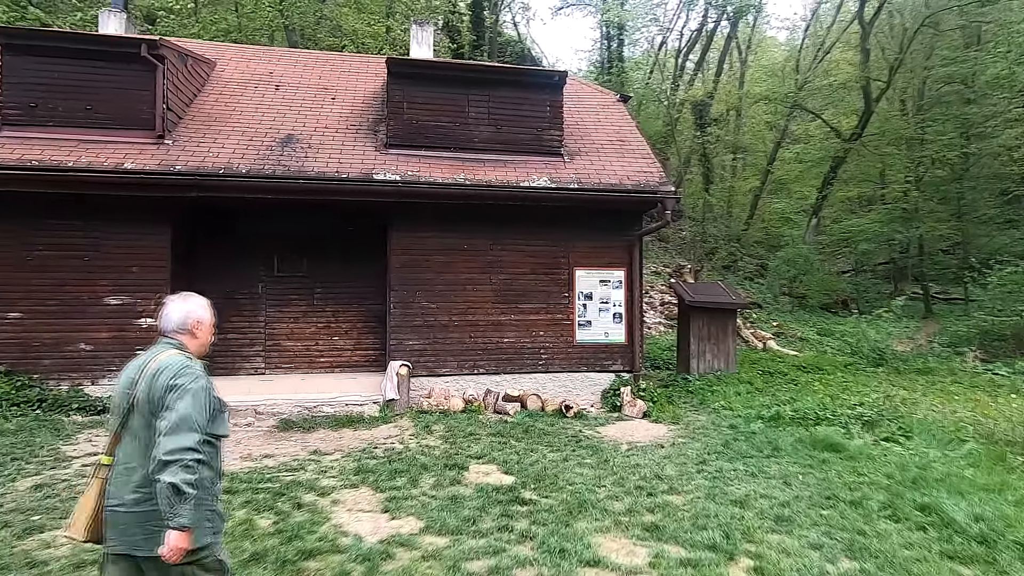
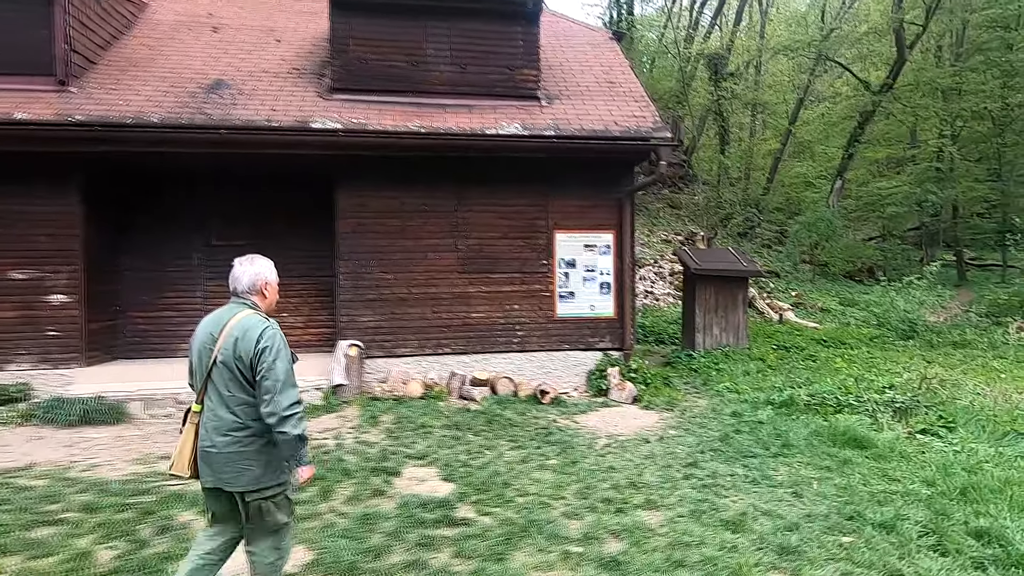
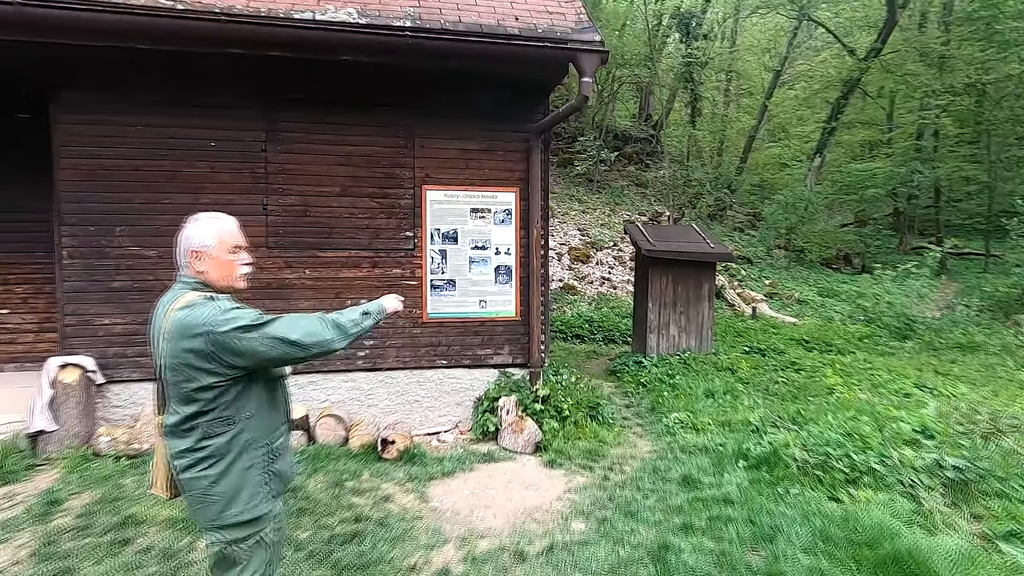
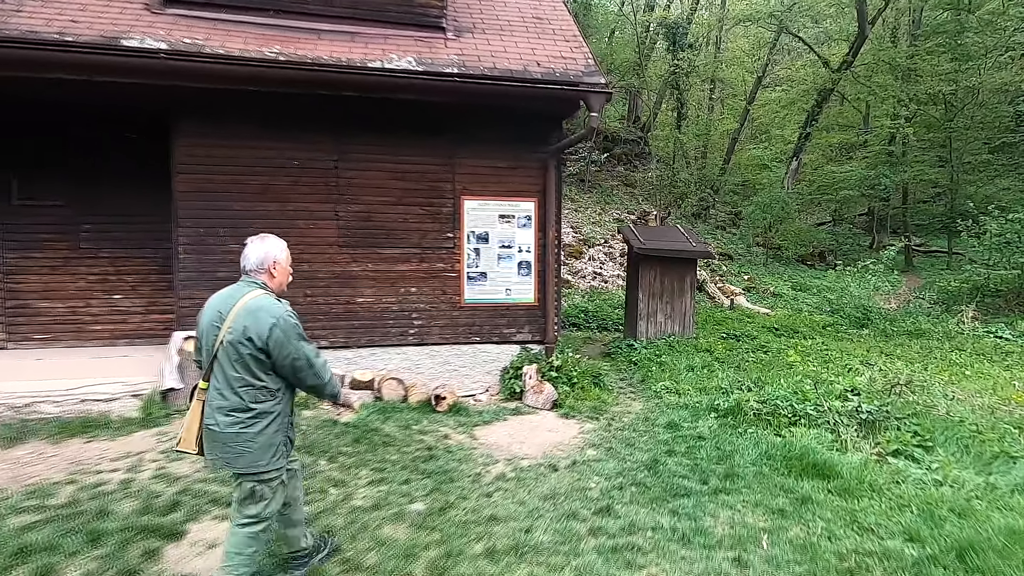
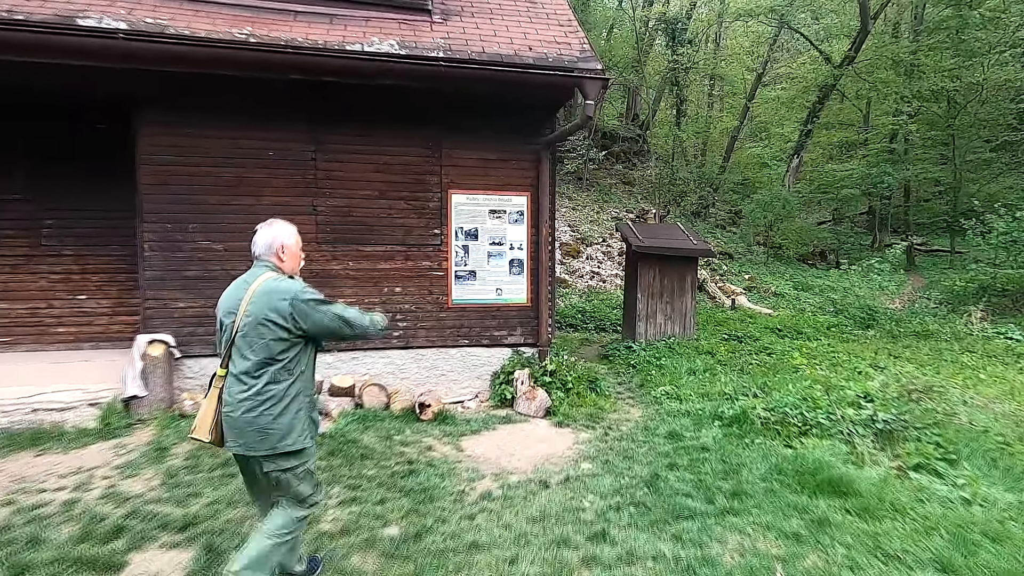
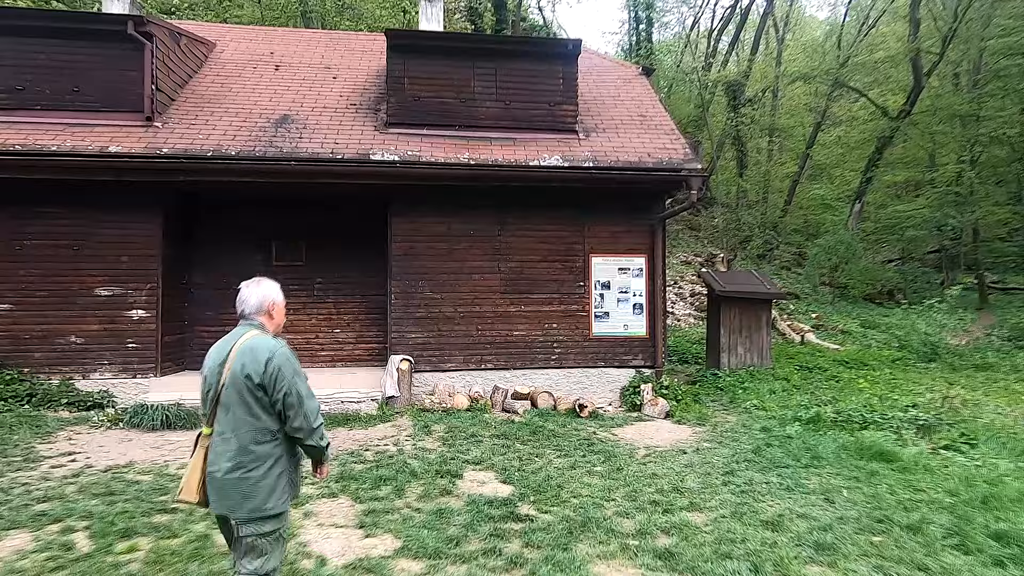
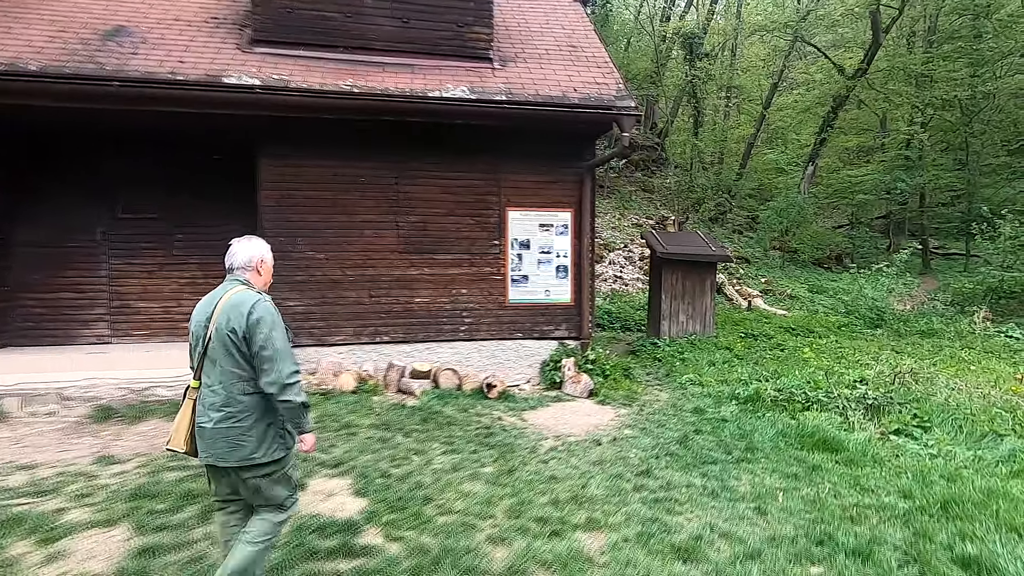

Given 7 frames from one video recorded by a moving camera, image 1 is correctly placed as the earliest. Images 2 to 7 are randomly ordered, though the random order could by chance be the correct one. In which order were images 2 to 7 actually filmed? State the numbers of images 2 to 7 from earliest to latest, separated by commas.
6, 2, 7, 4, 5, 3
